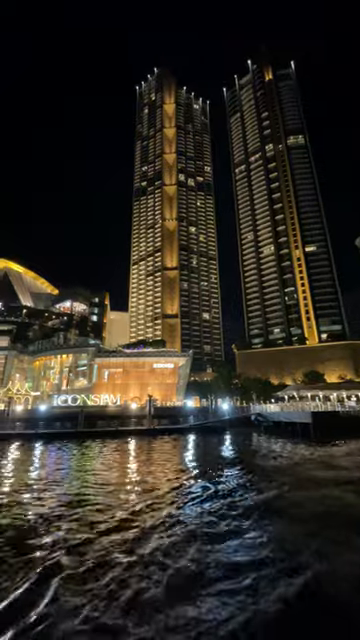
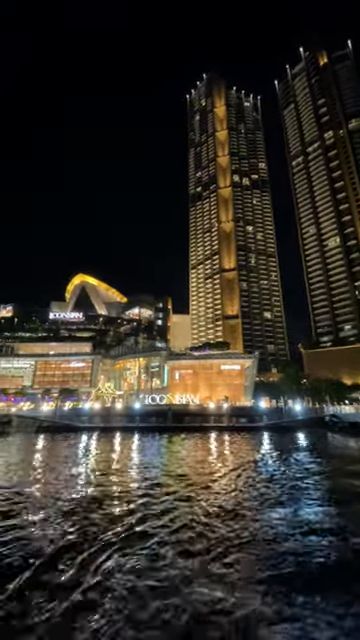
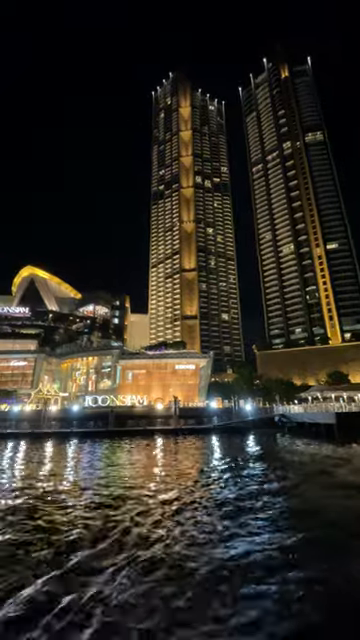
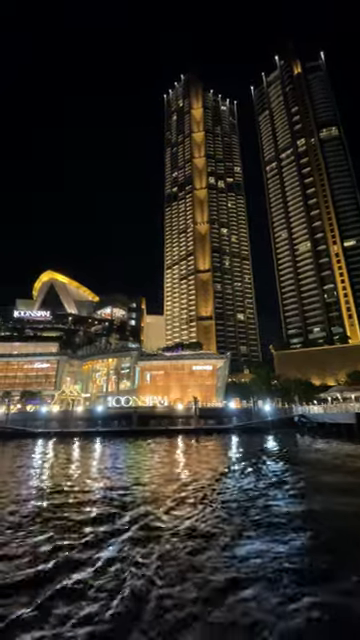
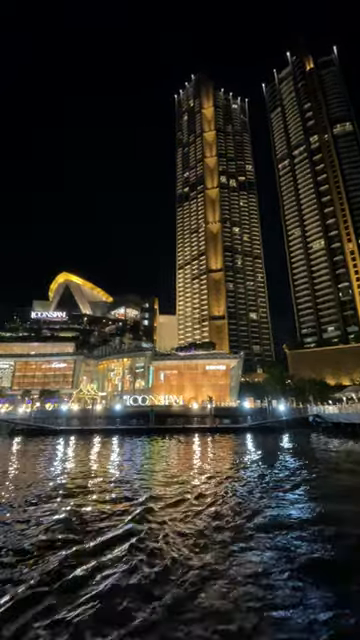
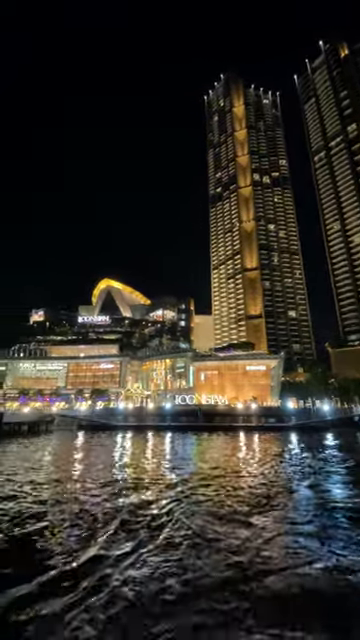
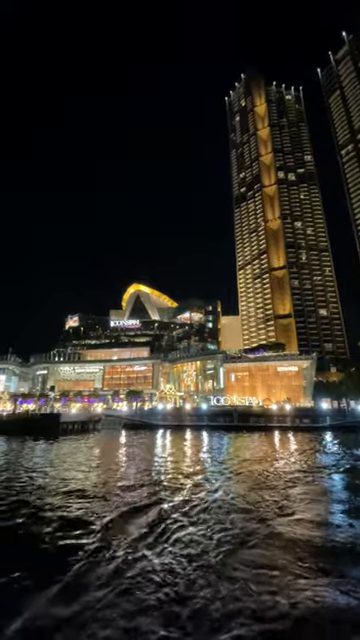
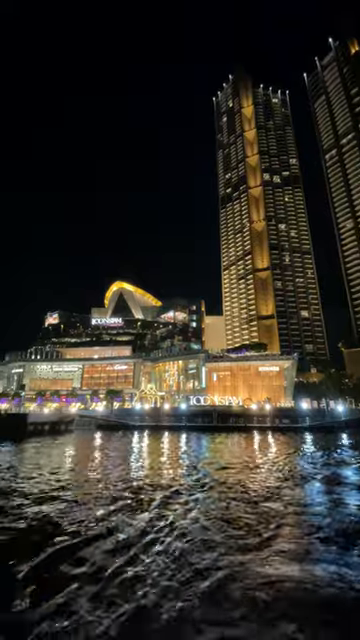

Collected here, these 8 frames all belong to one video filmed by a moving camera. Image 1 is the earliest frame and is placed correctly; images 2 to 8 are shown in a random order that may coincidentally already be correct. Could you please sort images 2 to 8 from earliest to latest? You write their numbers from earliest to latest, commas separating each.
3, 4, 5, 2, 6, 8, 7
